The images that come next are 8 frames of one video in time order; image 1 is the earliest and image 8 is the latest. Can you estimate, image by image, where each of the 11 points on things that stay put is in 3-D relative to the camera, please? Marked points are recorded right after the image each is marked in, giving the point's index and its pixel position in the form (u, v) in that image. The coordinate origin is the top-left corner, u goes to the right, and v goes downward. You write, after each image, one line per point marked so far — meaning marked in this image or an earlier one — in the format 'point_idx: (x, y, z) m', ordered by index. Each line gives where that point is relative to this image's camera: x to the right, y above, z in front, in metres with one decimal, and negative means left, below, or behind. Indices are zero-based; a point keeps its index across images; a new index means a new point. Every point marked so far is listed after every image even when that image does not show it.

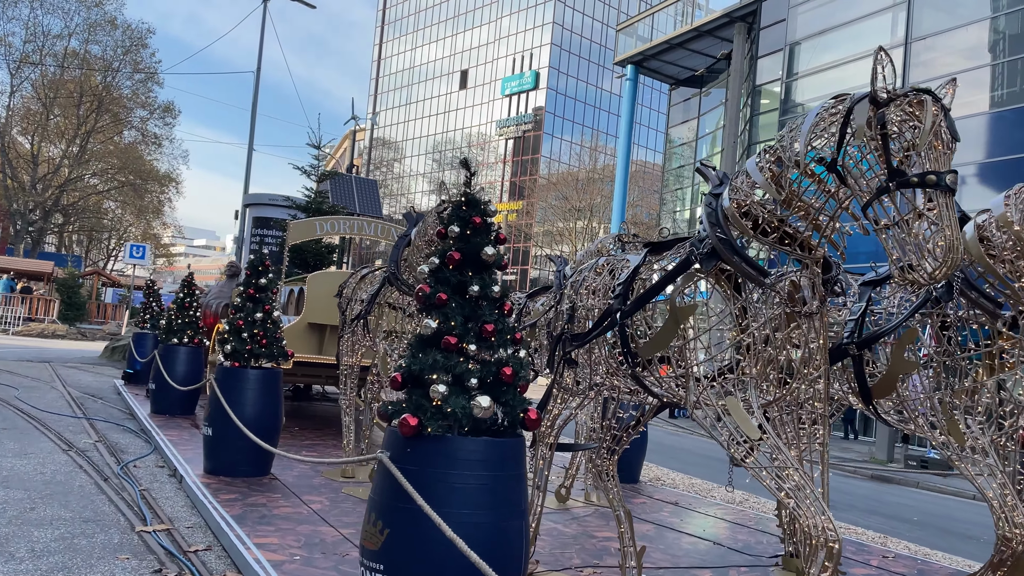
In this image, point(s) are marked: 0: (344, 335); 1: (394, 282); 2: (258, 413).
0: (-1.7, -0.5, +7.2) m
1: (-1.0, +0.1, +6.3) m
2: (-2.3, -1.1, +6.6) m
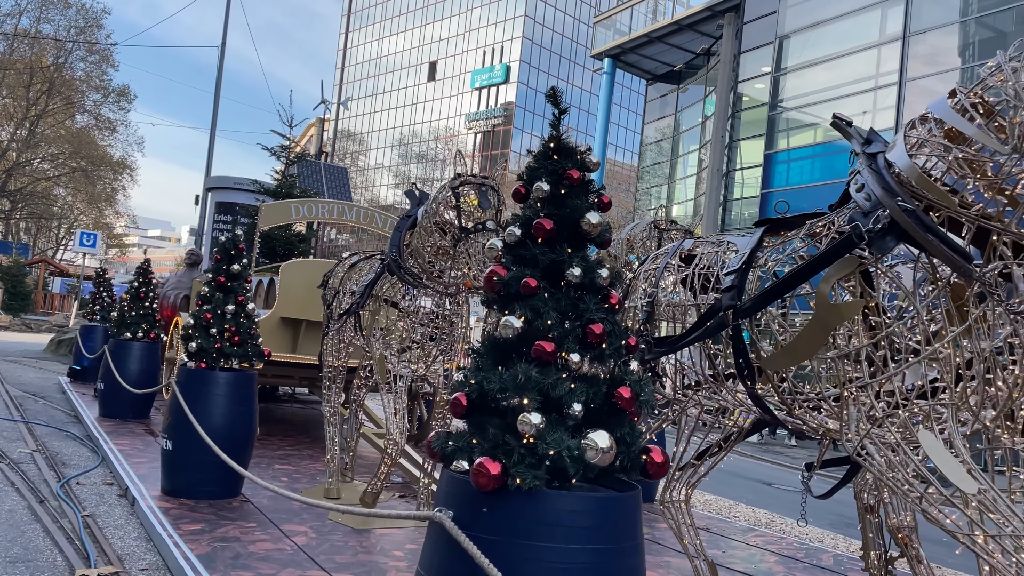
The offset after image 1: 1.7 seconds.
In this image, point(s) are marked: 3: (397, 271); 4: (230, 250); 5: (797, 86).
0: (-1.6, -0.4, +6.2) m
1: (-0.8, +0.1, +5.3) m
2: (-2.2, -1.0, +5.6) m
3: (-0.8, +0.1, +5.3) m
4: (-2.3, +0.3, +5.9) m
5: (+7.4, +5.3, +19.0) m
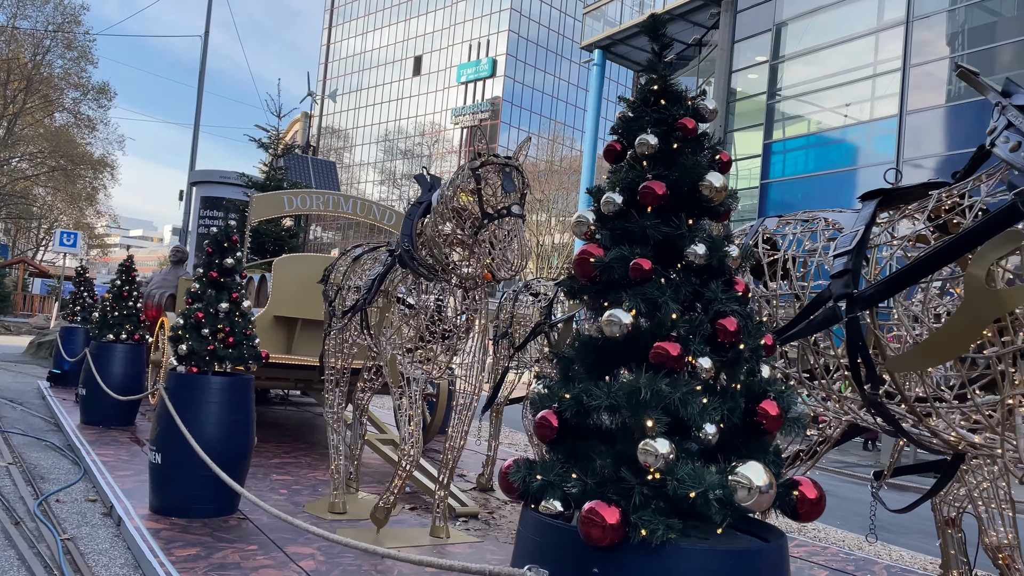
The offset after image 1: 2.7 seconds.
0: (-1.4, -0.3, +5.7) m
1: (-0.7, +0.2, +4.8) m
2: (-2.0, -1.0, +5.1) m
3: (-0.7, +0.2, +4.8) m
4: (-2.1, +0.3, +5.4) m
5: (+7.2, +5.5, +18.6) m
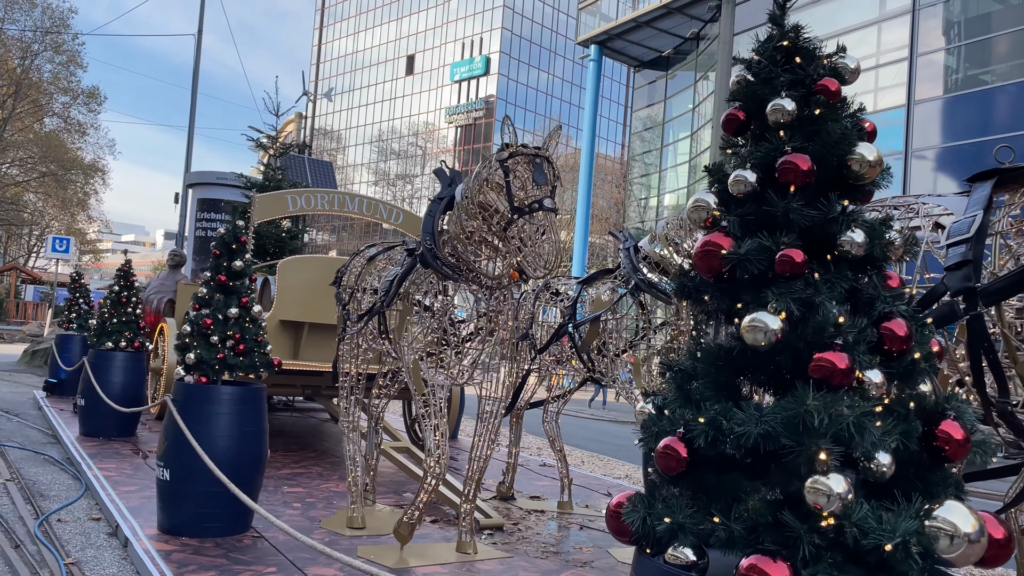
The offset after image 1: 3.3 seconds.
0: (-1.2, -0.3, +5.4) m
1: (-0.5, +0.2, +4.5) m
2: (-1.8, -1.0, +4.8) m
3: (-0.5, +0.2, +4.6) m
4: (-2.0, +0.3, +5.1) m
5: (+7.2, +5.6, +18.3) m
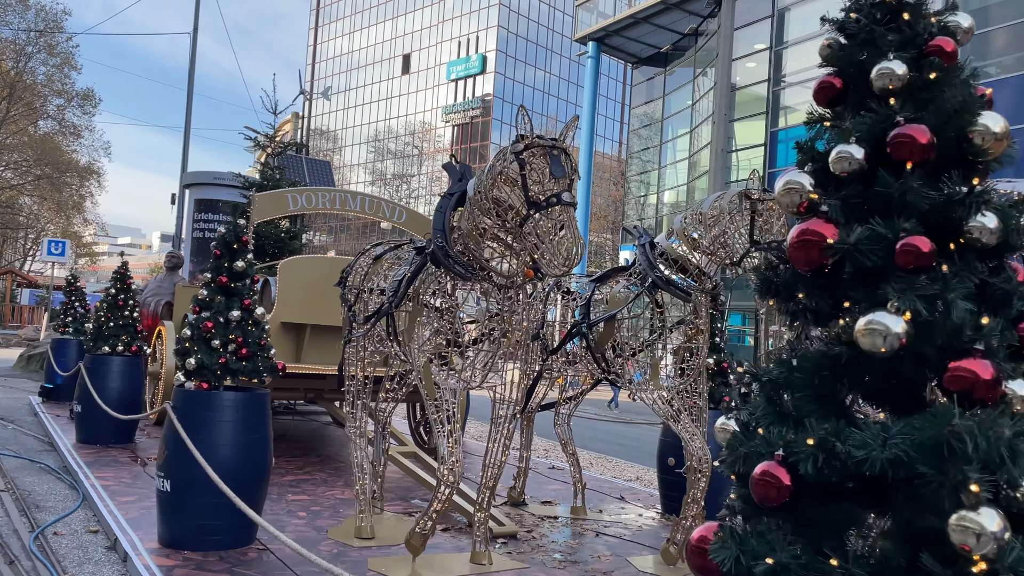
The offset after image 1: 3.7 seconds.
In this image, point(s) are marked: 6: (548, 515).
0: (-1.1, -0.3, +5.2) m
1: (-0.4, +0.2, +4.3) m
2: (-1.7, -1.0, +4.5) m
3: (-0.4, +0.2, +4.4) m
4: (-1.9, +0.3, +4.9) m
5: (+7.2, +5.7, +18.2) m
6: (+0.3, -1.9, +6.1) m
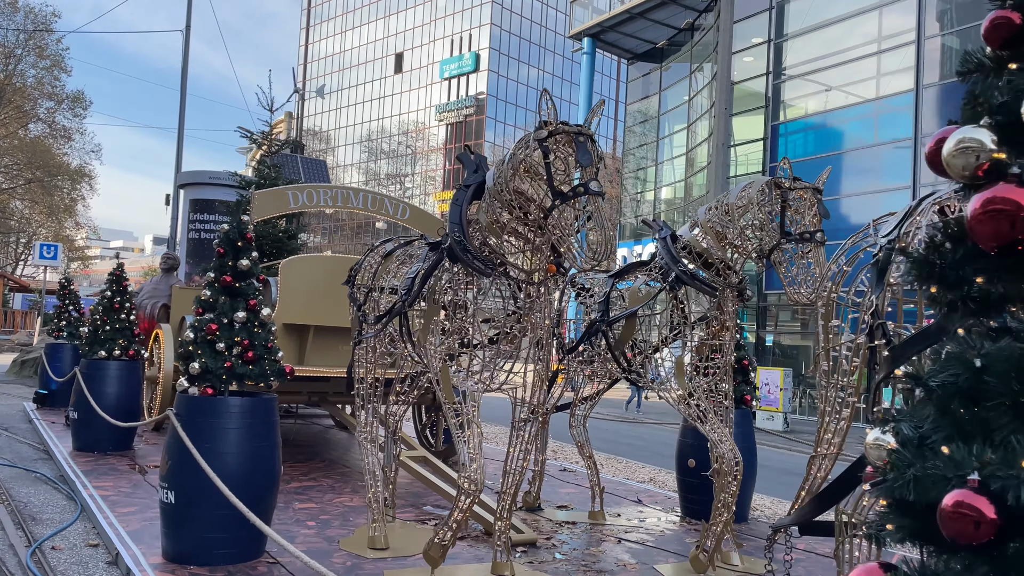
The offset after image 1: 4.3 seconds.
0: (-1.0, -0.3, +5.0) m
1: (-0.3, +0.2, +4.1) m
2: (-1.6, -1.0, +4.3) m
3: (-0.3, +0.2, +4.1) m
4: (-1.8, +0.3, +4.6) m
5: (+7.1, +5.8, +18.0) m
6: (+0.4, -1.9, +5.9) m
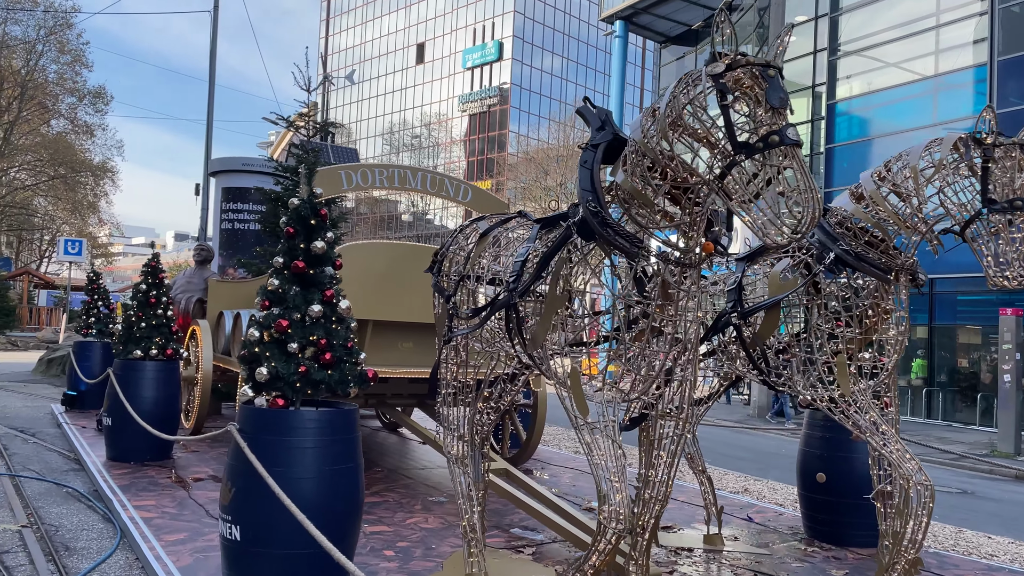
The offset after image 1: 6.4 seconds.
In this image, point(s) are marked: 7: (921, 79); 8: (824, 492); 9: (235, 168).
0: (-0.3, -0.3, +4.1) m
1: (+0.4, +0.3, +3.3) m
2: (-0.9, -1.0, +3.5) m
3: (+0.4, +0.2, +3.3) m
4: (-1.1, +0.4, +3.8) m
5: (+8.1, +6.1, +16.9) m
6: (+1.2, -1.8, +5.1) m
7: (+8.7, +4.4, +15.5) m
8: (+2.3, -1.5, +5.3) m
9: (-4.4, +1.9, +11.6) m
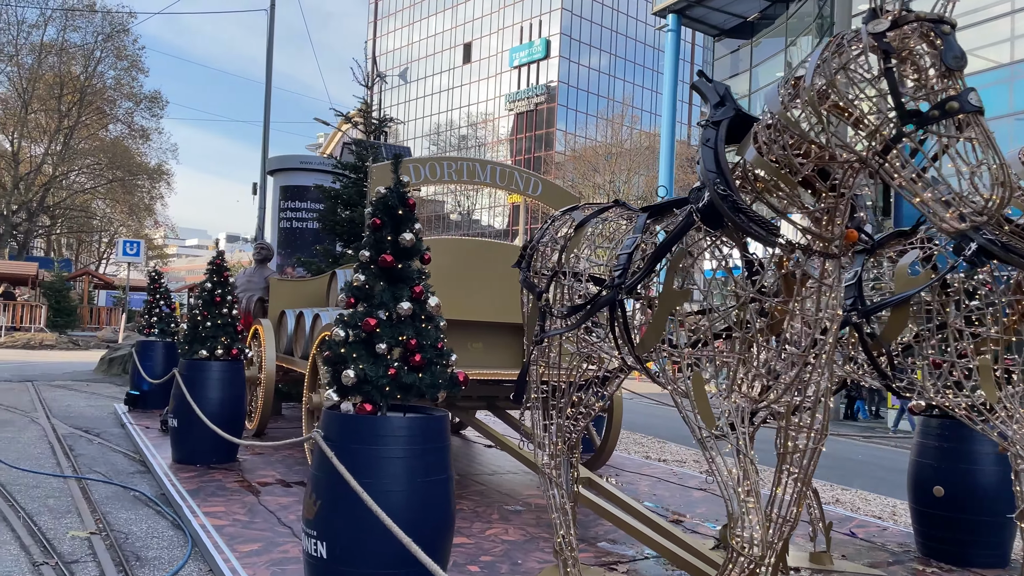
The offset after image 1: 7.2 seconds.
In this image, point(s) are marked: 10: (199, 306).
0: (+0.2, -0.2, +3.8) m
1: (+0.8, +0.3, +2.9) m
2: (-0.4, -1.0, +3.2) m
3: (+0.9, +0.3, +2.9) m
4: (-0.6, +0.4, +3.6) m
5: (+9.3, +6.1, +16.1) m
6: (+1.7, -1.8, +4.6) m
7: (+9.8, +4.5, +14.6) m
8: (+2.9, -1.5, +4.9) m
9: (-3.4, +1.9, +11.5) m
10: (-3.1, -0.2, +7.2) m
